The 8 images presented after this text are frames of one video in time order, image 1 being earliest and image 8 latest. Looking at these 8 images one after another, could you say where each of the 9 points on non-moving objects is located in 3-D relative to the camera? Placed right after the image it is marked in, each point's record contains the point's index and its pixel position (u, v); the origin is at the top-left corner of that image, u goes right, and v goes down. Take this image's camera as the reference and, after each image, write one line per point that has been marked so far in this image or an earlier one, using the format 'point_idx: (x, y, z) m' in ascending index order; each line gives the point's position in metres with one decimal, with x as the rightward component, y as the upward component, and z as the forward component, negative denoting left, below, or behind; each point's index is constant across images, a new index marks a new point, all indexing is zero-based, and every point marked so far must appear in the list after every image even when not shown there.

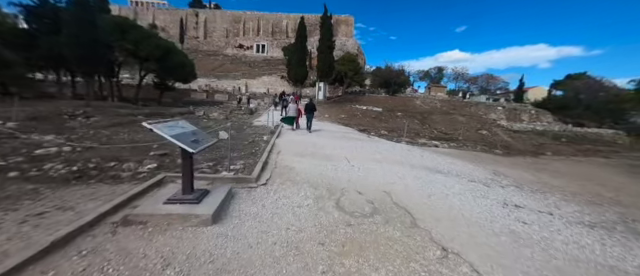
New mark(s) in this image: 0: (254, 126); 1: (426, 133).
0: (-5.0, +0.9, +15.0) m
1: (+10.2, +0.5, +19.2) m
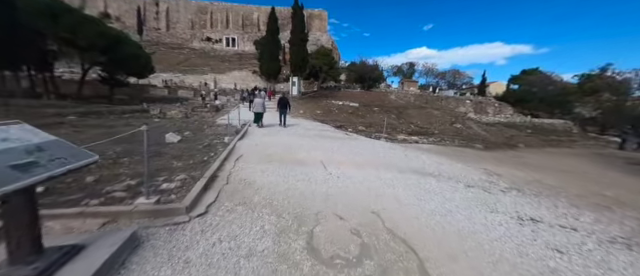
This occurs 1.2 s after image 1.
0: (-6.8, +0.8, +13.0) m
1: (+7.9, +1.0, +18.8) m
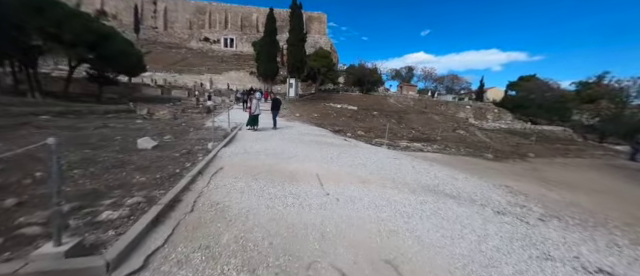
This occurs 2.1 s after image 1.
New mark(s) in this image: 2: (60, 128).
0: (-7.0, +0.6, +11.9) m
1: (+7.6, +0.5, +18.0) m
2: (-12.9, +0.5, +9.7) m
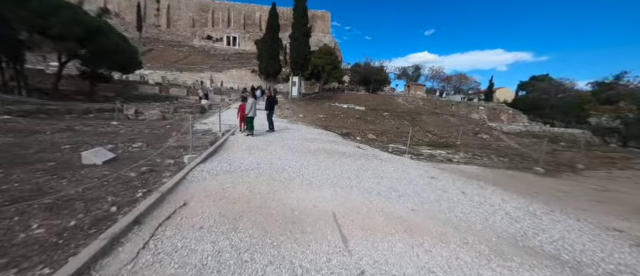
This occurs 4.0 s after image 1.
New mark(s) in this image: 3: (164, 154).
0: (-6.6, +0.3, +10.1) m
1: (+8.0, +0.1, +16.0) m
2: (-12.5, +0.3, +7.9) m
3: (-5.1, -0.5, +6.4) m
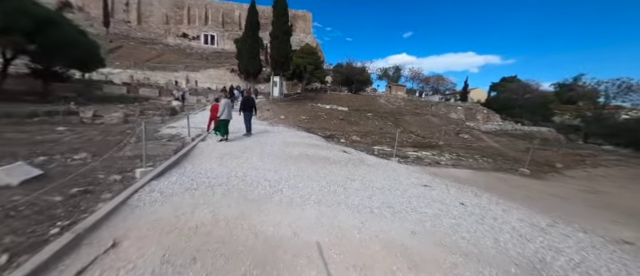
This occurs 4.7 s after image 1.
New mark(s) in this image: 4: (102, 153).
0: (-7.4, 0.0, +8.8) m
1: (+6.7, 0.0, +15.9) m
2: (-13.1, -0.1, +6.2) m
3: (-5.6, -0.8, +5.3) m
4: (-7.4, -0.5, +6.7) m
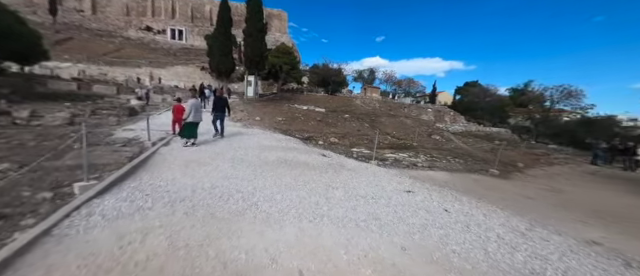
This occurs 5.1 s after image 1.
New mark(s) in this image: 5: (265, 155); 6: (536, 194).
0: (-8.3, -0.2, +7.5) m
1: (+5.0, -0.1, +16.1) m
2: (-13.6, -0.4, +4.3) m
3: (-6.1, -1.0, +4.2) m
4: (-8.0, -0.7, +5.4) m
5: (-2.3, -0.7, +8.1) m
6: (+7.3, -1.9, +6.6) m
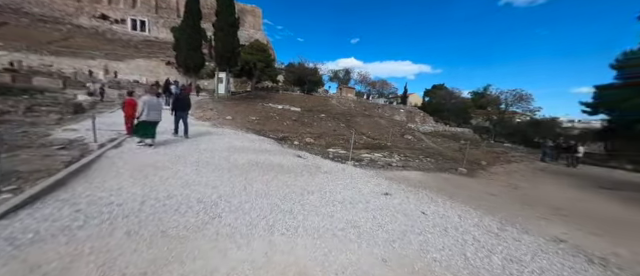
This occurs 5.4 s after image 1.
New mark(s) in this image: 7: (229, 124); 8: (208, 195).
0: (-9.1, -0.3, +6.2) m
1: (+3.1, -0.1, +16.2) m
2: (-14.0, -0.5, +2.3) m
3: (-6.6, -1.1, +3.2) m
4: (-8.6, -0.7, +4.1) m
5: (-3.2, -0.7, +7.4) m
6: (+6.5, -1.9, +7.1) m
7: (-6.6, +1.0, +14.4) m
8: (-2.5, -1.1, +4.5) m
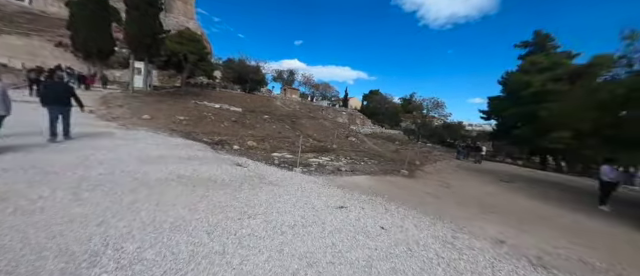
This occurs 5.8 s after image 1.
0: (-10.2, -0.6, +2.7) m
1: (-1.2, -0.4, +15.7) m
2: (-13.9, -0.8, -2.4) m
3: (-6.9, -1.3, +0.4) m
4: (-9.2, -1.0, +0.8) m
5: (-4.9, -0.9, +5.5) m
6: (+4.6, -2.0, +7.7) m
7: (-10.0, +0.6, +11.3) m
8: (-3.4, -1.4, +2.8) m
